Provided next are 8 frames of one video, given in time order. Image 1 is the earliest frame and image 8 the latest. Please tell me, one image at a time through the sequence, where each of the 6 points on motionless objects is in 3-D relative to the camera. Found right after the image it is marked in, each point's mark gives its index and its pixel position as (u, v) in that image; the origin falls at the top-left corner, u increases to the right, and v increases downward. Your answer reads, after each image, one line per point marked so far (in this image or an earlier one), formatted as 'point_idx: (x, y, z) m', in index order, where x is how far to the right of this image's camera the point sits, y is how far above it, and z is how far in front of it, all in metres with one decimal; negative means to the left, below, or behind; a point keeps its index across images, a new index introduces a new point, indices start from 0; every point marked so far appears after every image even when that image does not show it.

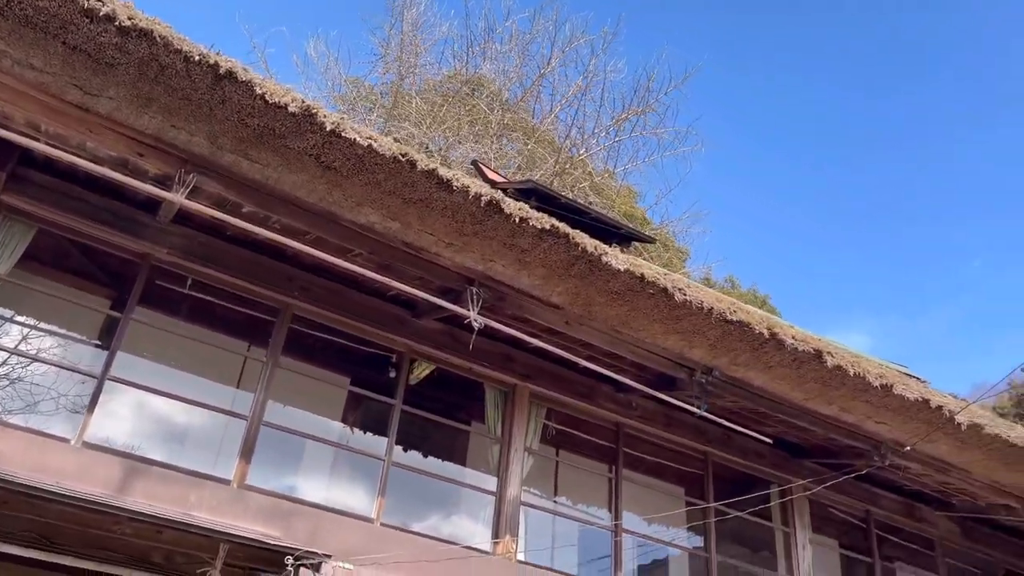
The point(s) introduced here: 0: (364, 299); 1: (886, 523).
0: (-1.0, -0.1, +6.1) m
1: (+3.4, -2.1, +8.1) m
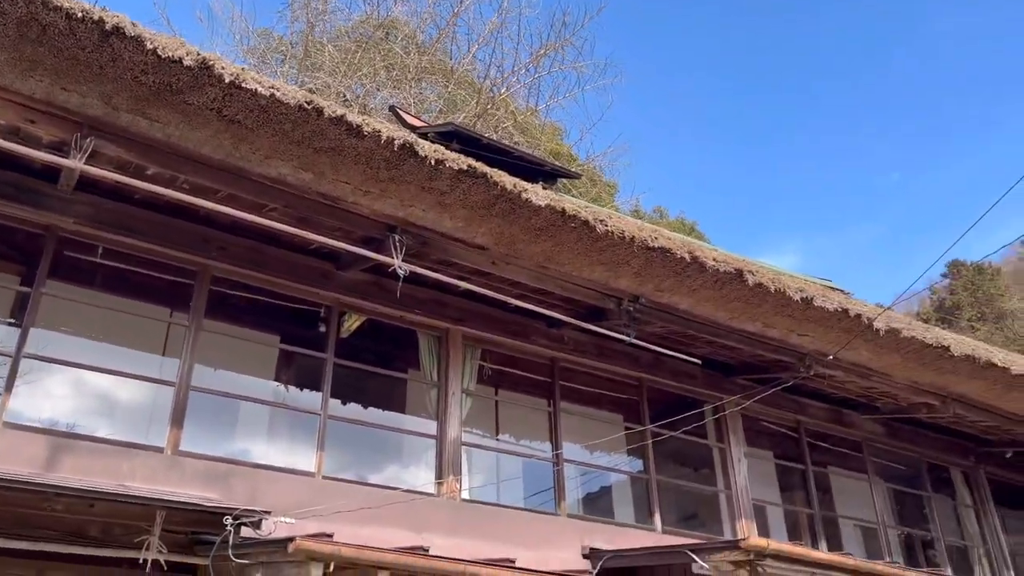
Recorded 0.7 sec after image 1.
0: (-1.6, +0.2, +6.0) m
1: (+2.9, -1.4, +8.4) m
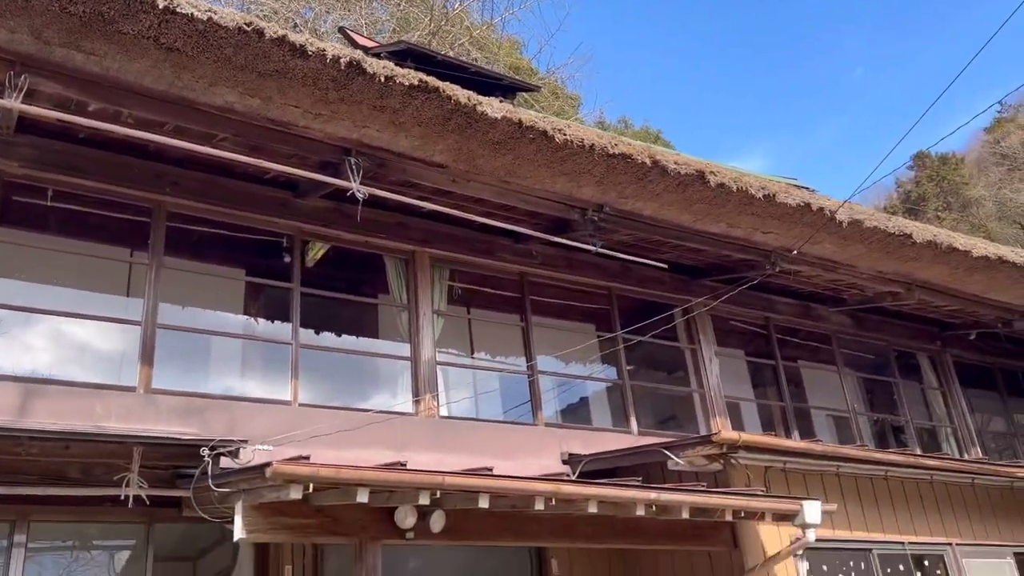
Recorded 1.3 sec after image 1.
0: (-1.8, +0.7, +5.9) m
1: (+2.6, -0.4, +8.5) m
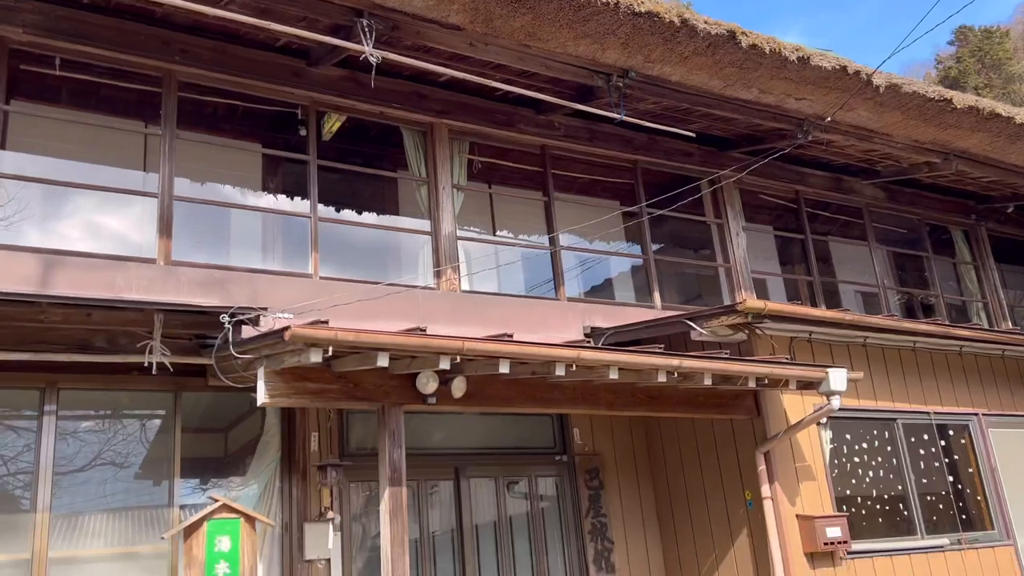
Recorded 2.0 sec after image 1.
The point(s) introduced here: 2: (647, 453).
0: (-1.7, +1.5, +5.7) m
1: (+2.9, +0.8, +8.3) m
2: (+1.0, -1.2, +6.3) m
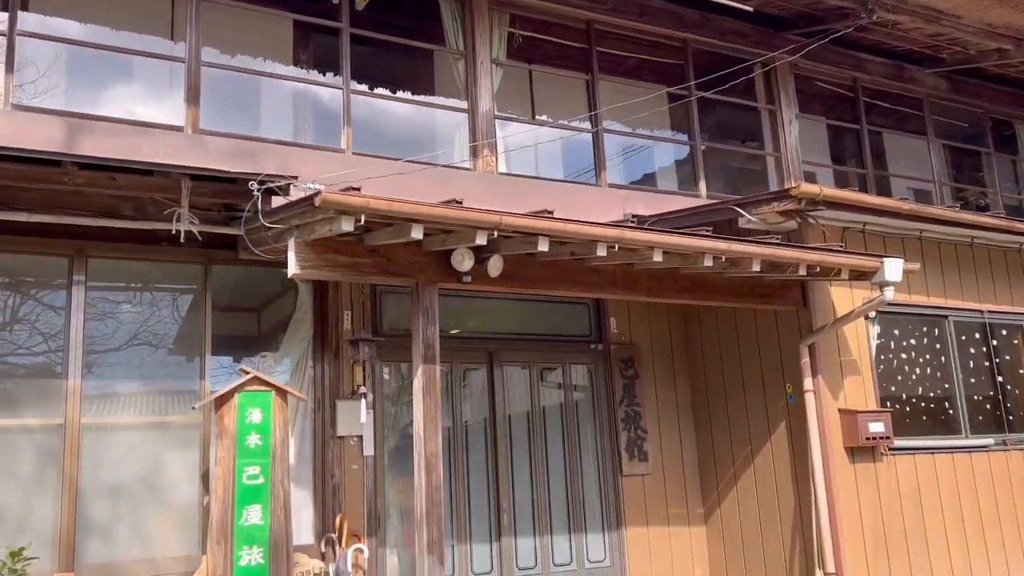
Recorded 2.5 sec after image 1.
0: (-1.4, +2.3, +5.4) m
1: (+3.2, +1.8, +7.9) m
2: (+1.2, -0.4, +6.2) m
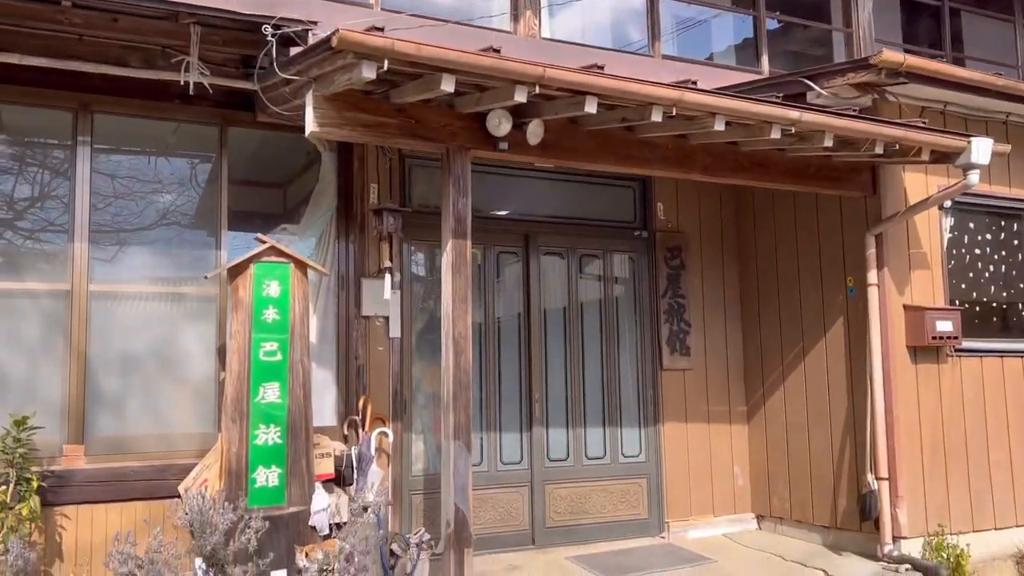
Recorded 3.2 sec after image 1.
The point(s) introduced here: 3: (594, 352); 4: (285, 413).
0: (-1.1, +3.0, +4.8) m
1: (+3.6, +2.6, +7.1) m
2: (+1.5, +0.4, +5.7) m
3: (+0.5, -0.4, +5.3) m
4: (-1.0, -0.6, +4.0) m
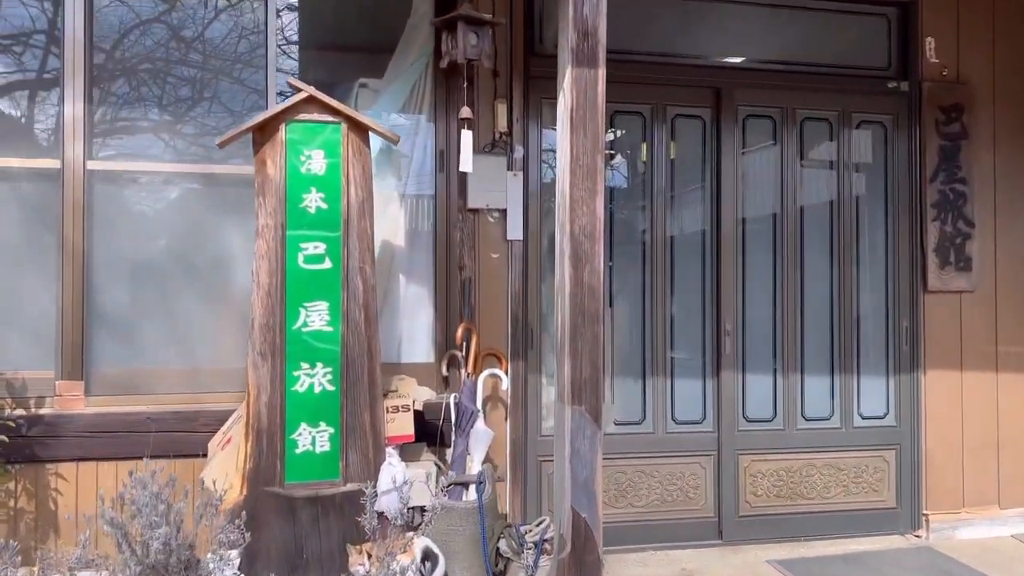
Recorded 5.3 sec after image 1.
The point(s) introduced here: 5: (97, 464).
0: (-0.5, +3.5, +3.1) m
1: (+4.7, +3.2, +4.3) m
2: (+2.3, +0.9, +3.7) m
3: (+1.2, +0.1, +3.6) m
4: (-0.5, -0.2, +2.7) m
5: (-1.4, -0.6, +2.9) m
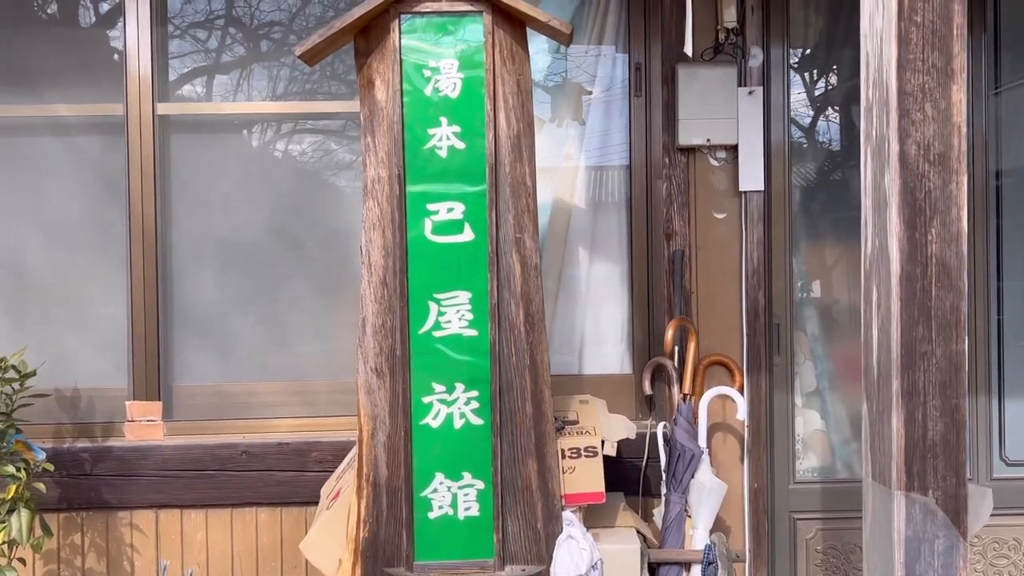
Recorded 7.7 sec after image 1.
0: (0.0, +3.5, +2.1) m
1: (+5.3, +3.4, +2.1) m
2: (+2.9, +1.0, +2.2) m
3: (+1.9, +0.2, +2.2) m
4: (-0.1, -0.1, +1.8) m
5: (-0.8, -0.5, +2.1) m
